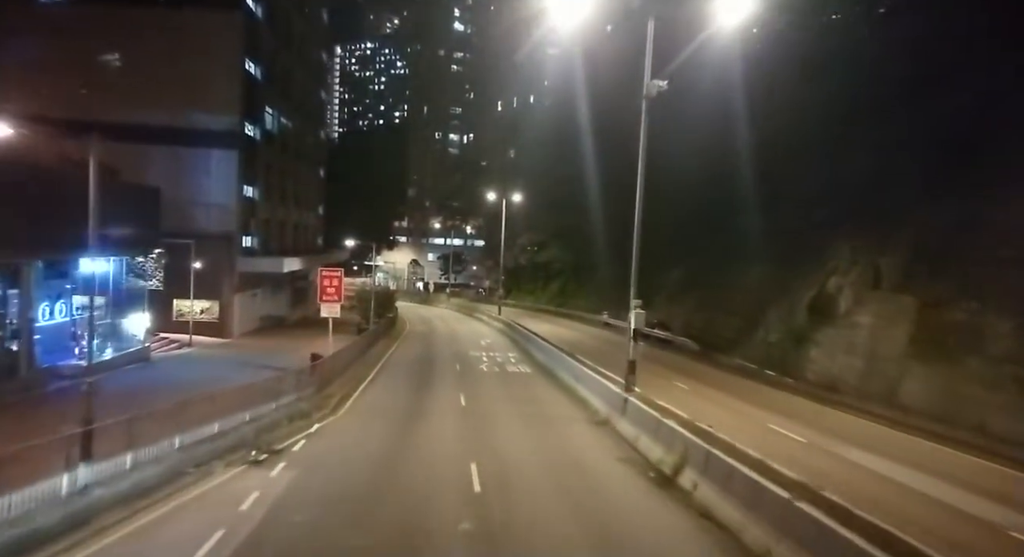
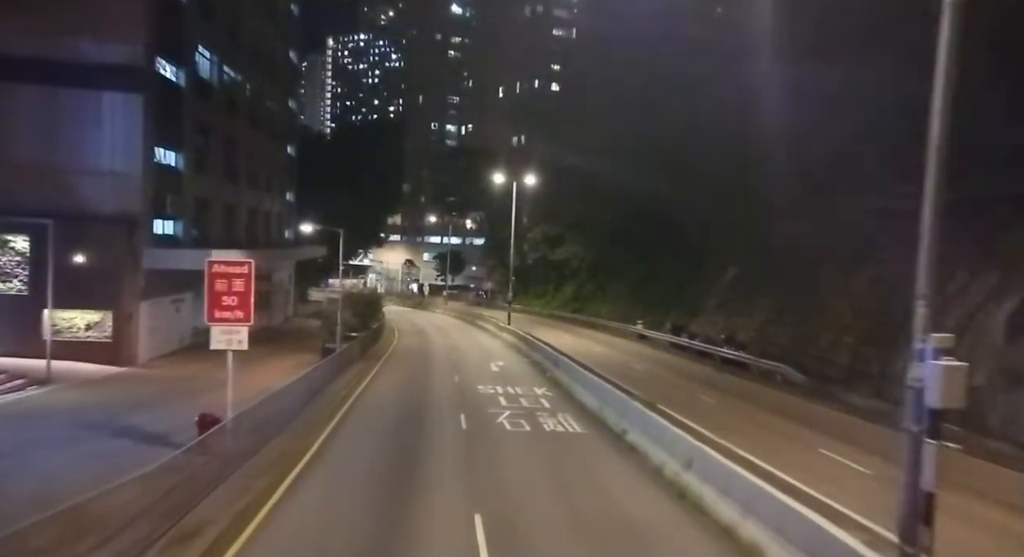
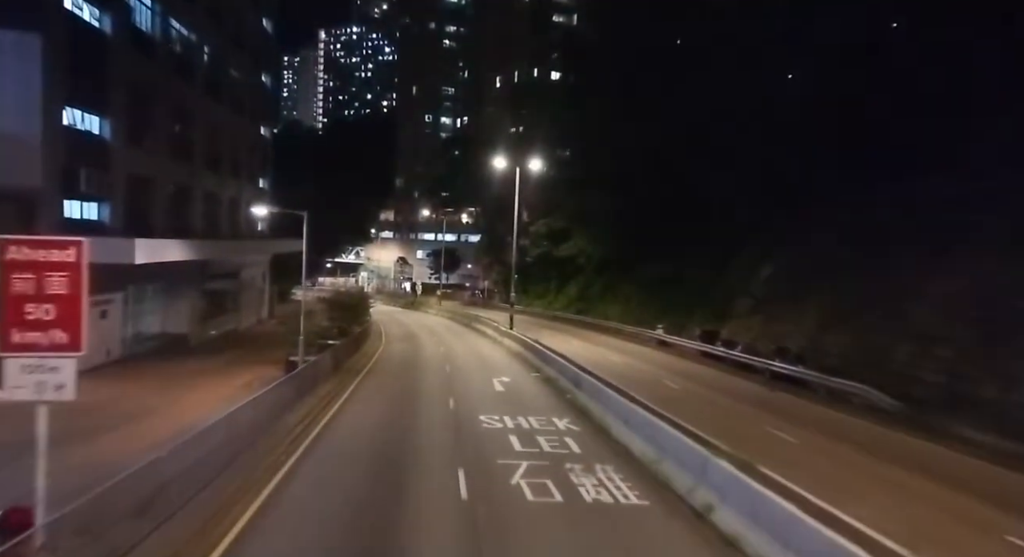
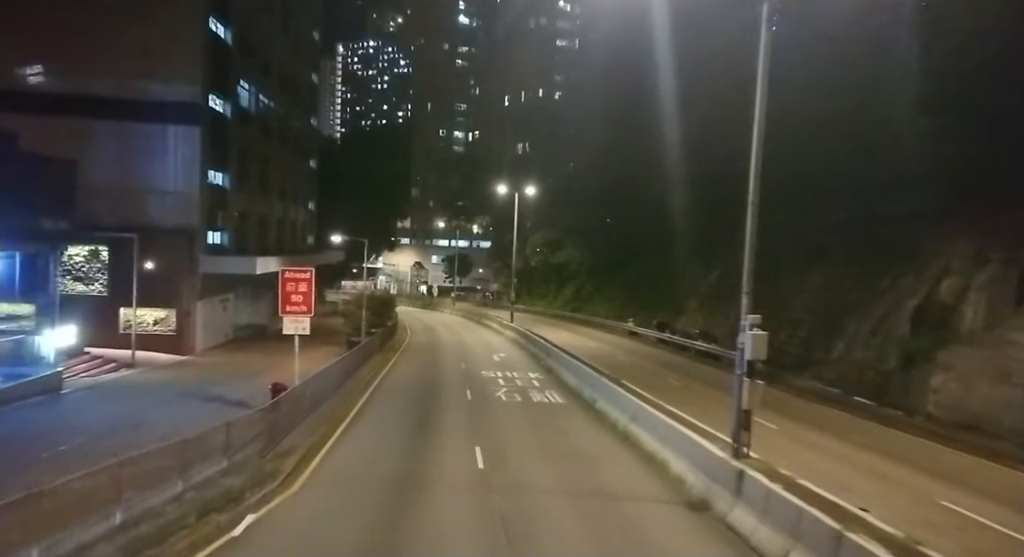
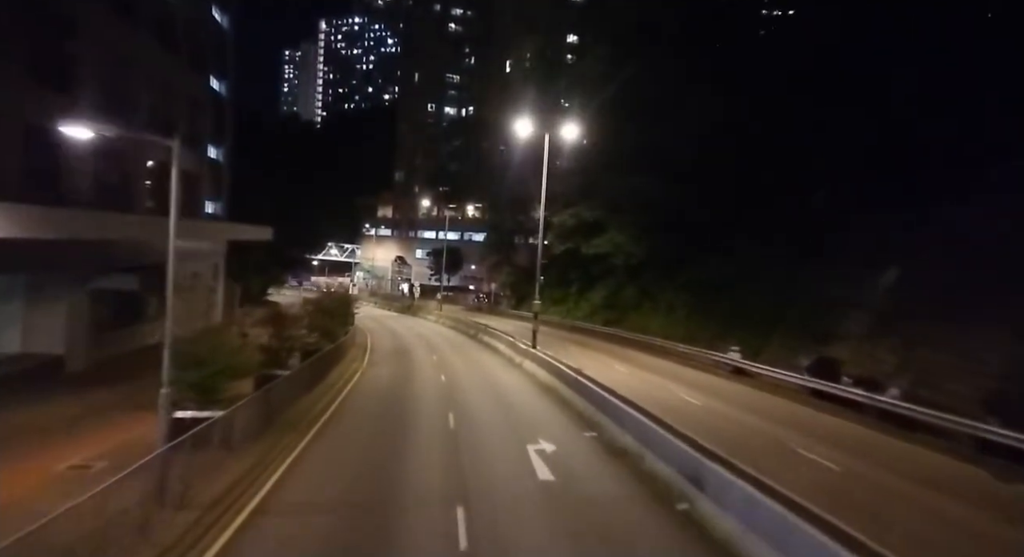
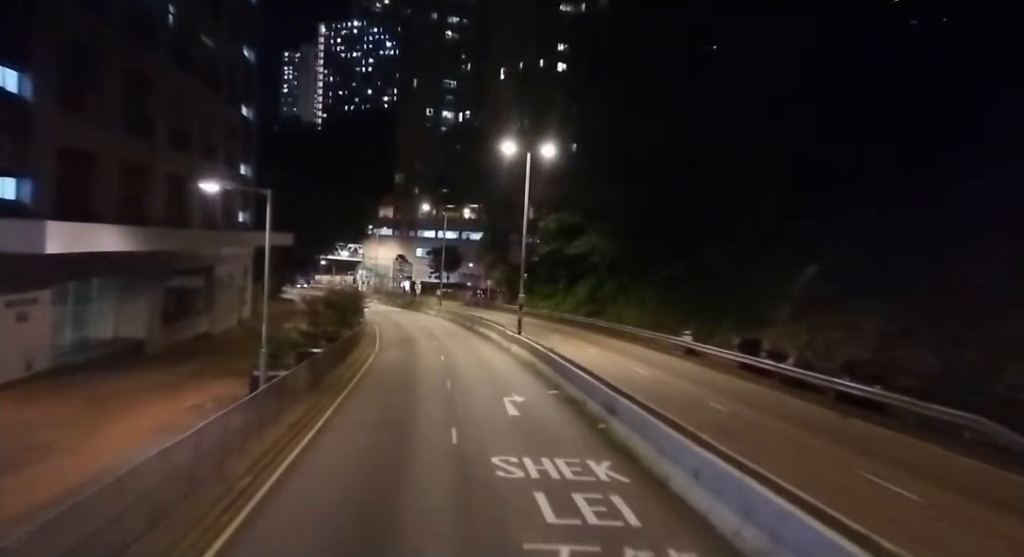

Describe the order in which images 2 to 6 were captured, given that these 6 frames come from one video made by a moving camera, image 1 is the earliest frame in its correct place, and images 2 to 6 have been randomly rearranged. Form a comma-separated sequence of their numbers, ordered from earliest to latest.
4, 2, 3, 6, 5
